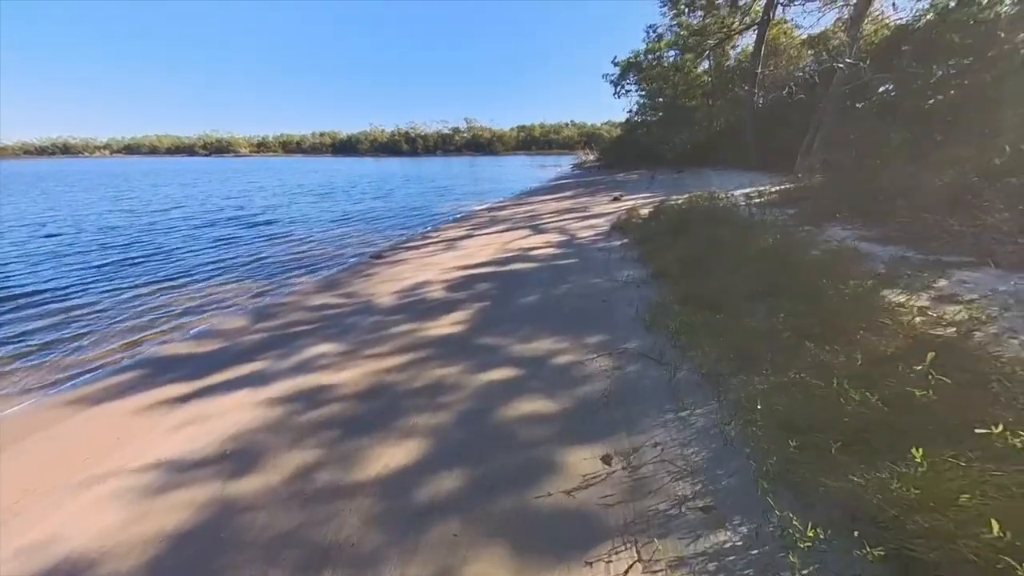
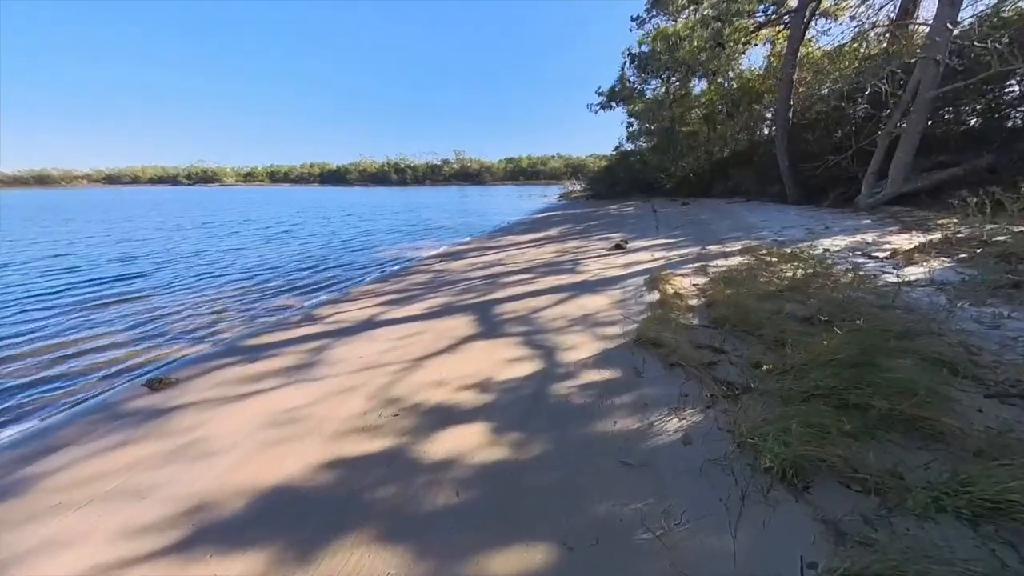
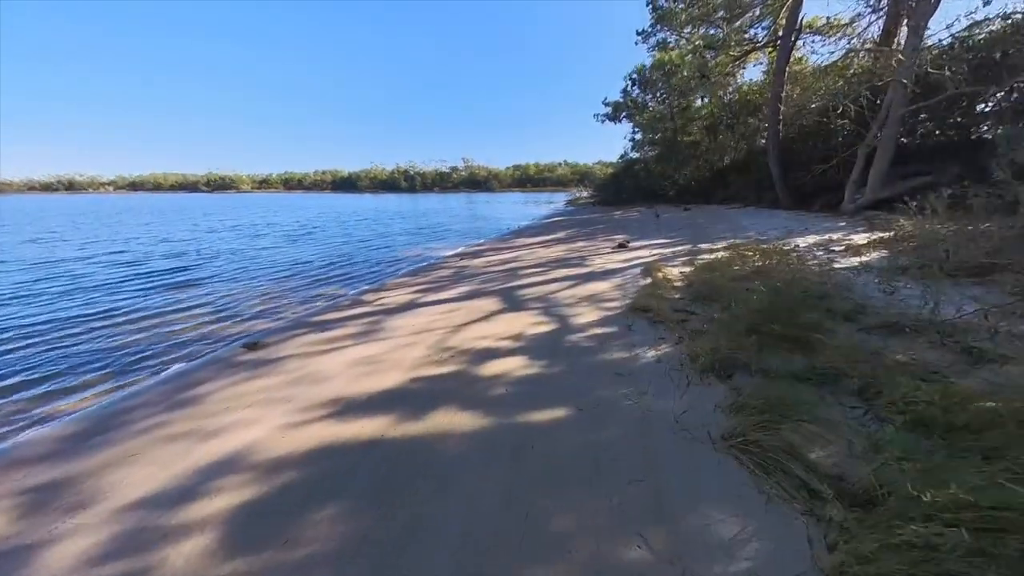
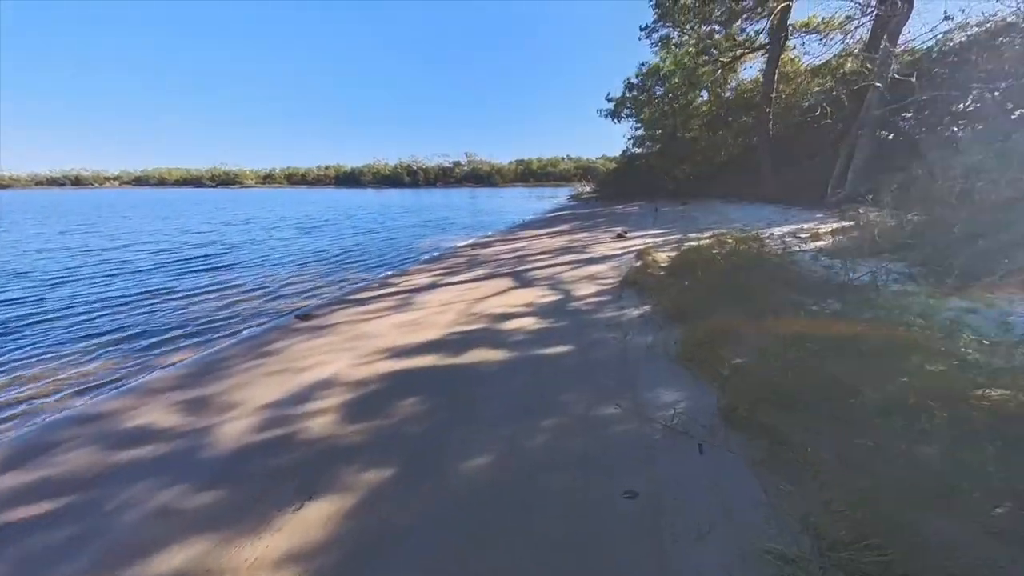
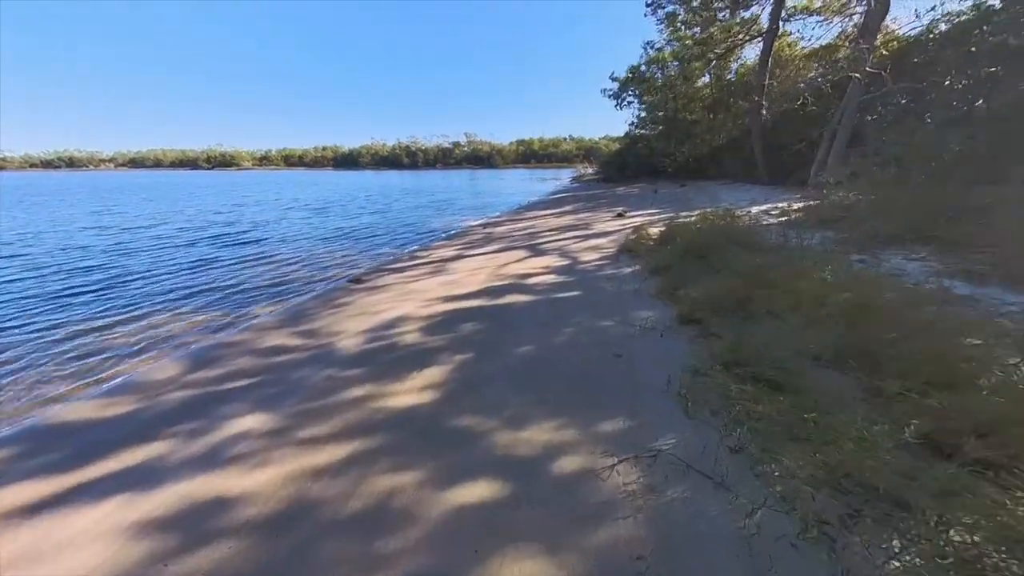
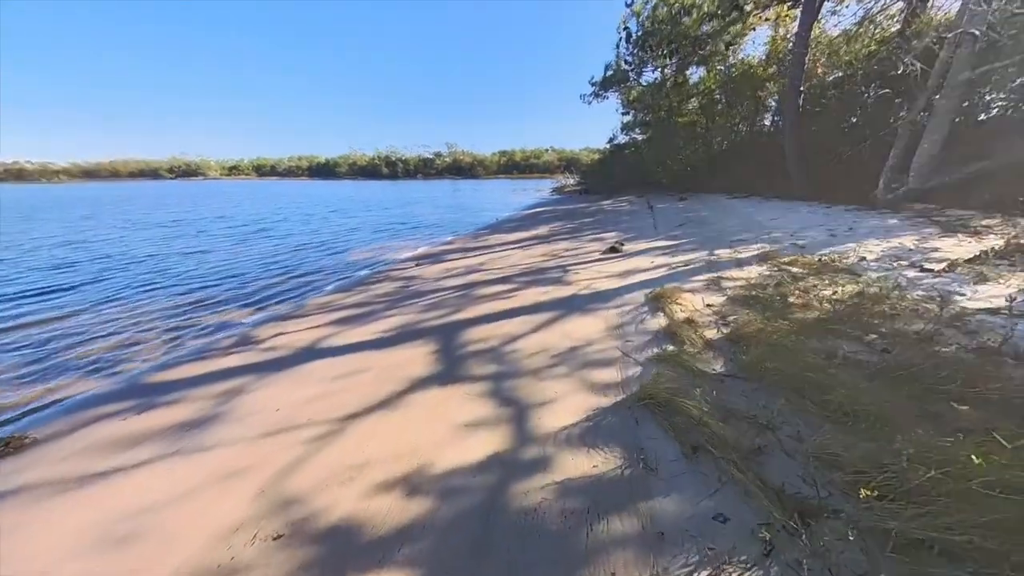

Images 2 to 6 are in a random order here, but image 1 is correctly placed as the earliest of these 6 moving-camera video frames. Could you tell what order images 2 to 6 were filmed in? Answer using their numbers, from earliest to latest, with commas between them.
5, 4, 3, 2, 6
